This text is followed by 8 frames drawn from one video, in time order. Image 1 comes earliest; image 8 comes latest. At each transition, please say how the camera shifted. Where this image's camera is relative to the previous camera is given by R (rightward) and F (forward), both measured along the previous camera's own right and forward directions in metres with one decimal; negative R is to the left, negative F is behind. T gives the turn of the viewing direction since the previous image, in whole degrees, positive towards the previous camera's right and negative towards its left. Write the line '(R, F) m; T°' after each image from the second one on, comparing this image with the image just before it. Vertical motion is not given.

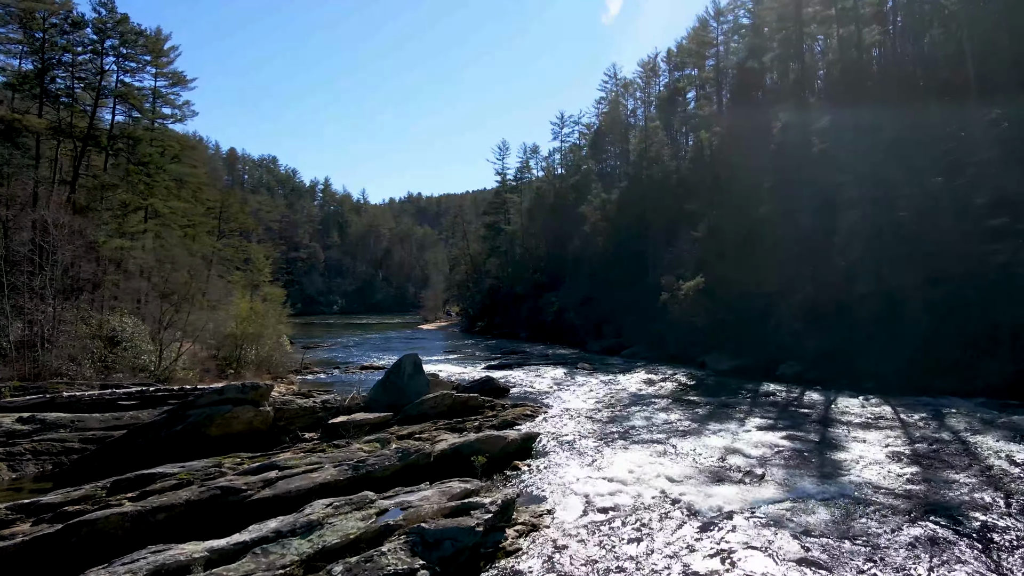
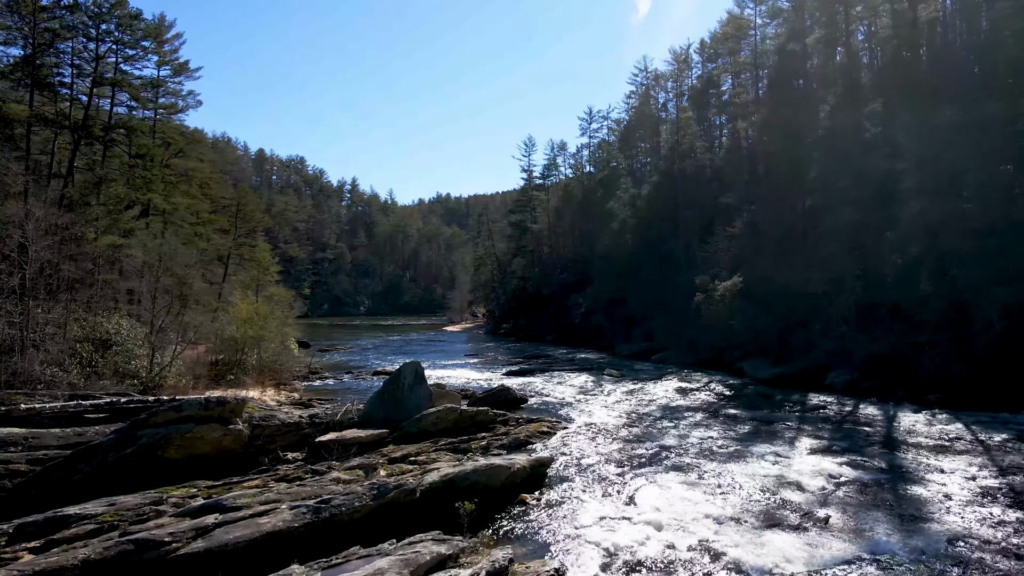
(+0.3, +2.0) m; -2°
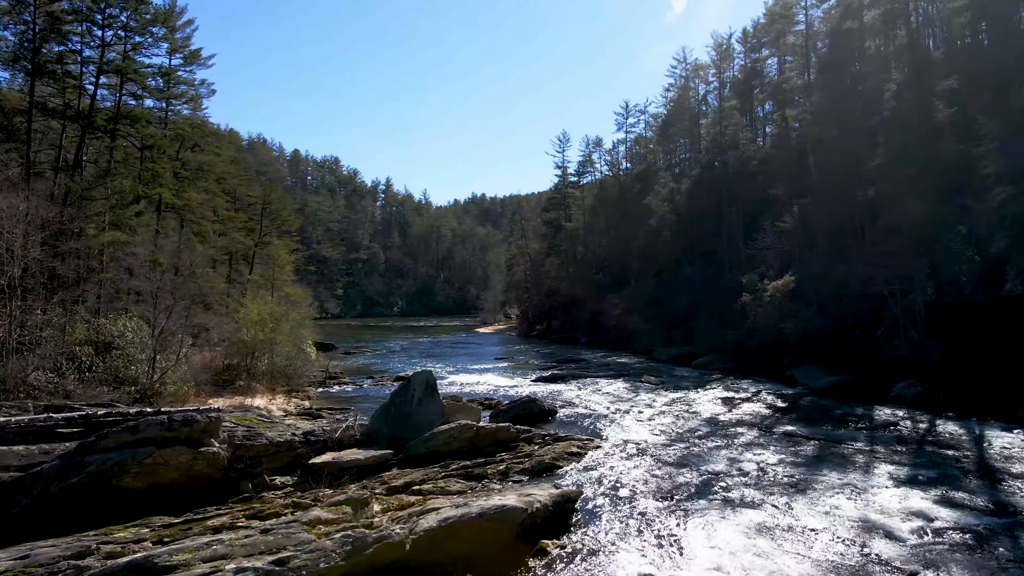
(+0.2, +1.9) m; -3°
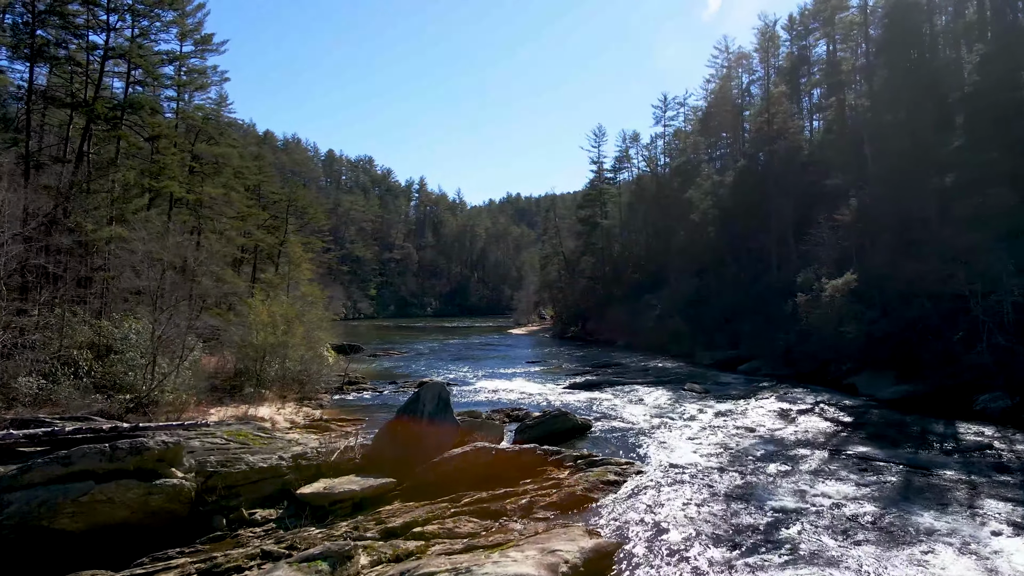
(+0.1, +1.9) m; -3°
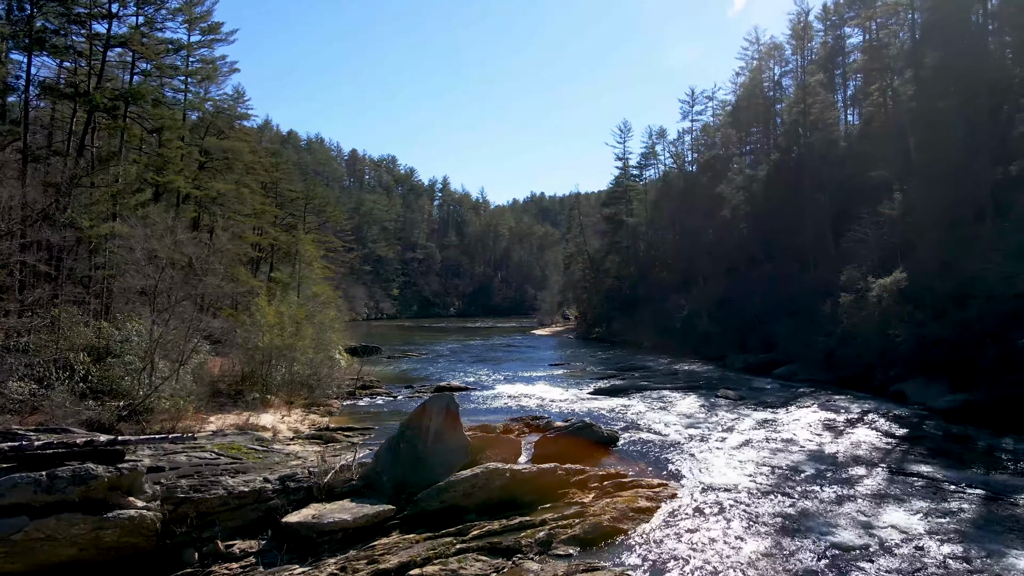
(+0.1, +1.3) m; -2°
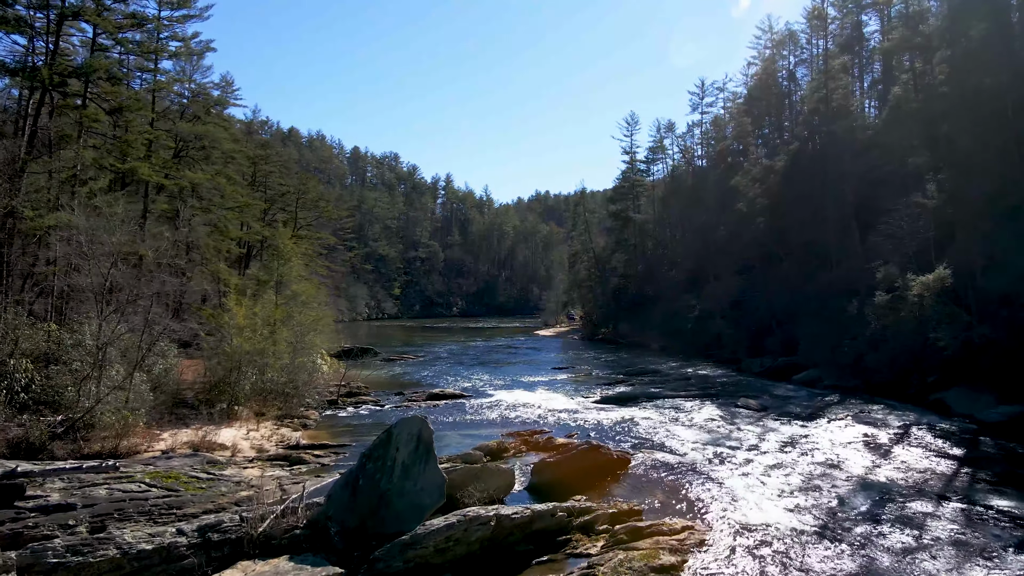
(+0.2, +2.1) m; 0°
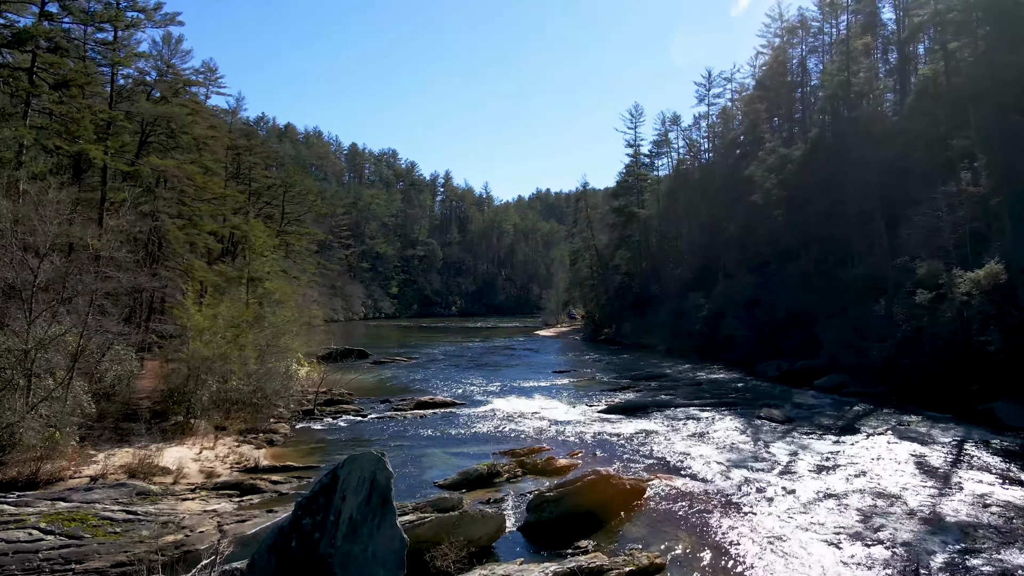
(+0.1, +2.1) m; 0°
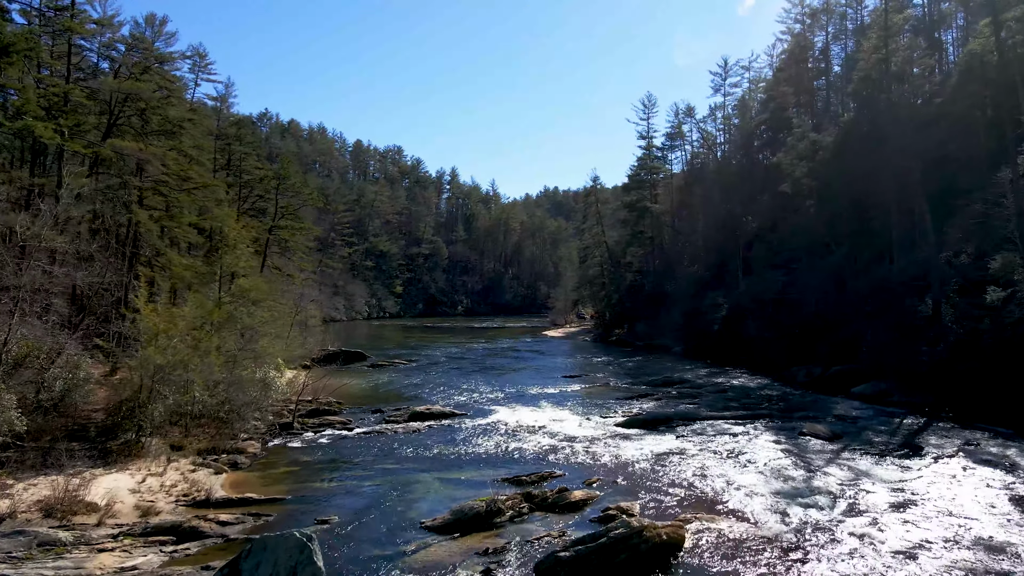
(0.0, +2.3) m; -1°
